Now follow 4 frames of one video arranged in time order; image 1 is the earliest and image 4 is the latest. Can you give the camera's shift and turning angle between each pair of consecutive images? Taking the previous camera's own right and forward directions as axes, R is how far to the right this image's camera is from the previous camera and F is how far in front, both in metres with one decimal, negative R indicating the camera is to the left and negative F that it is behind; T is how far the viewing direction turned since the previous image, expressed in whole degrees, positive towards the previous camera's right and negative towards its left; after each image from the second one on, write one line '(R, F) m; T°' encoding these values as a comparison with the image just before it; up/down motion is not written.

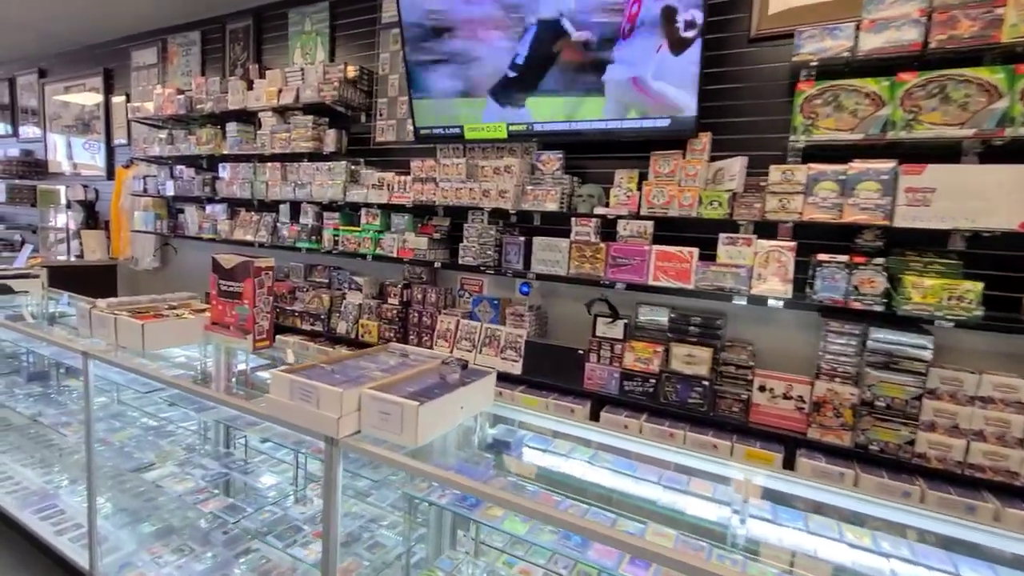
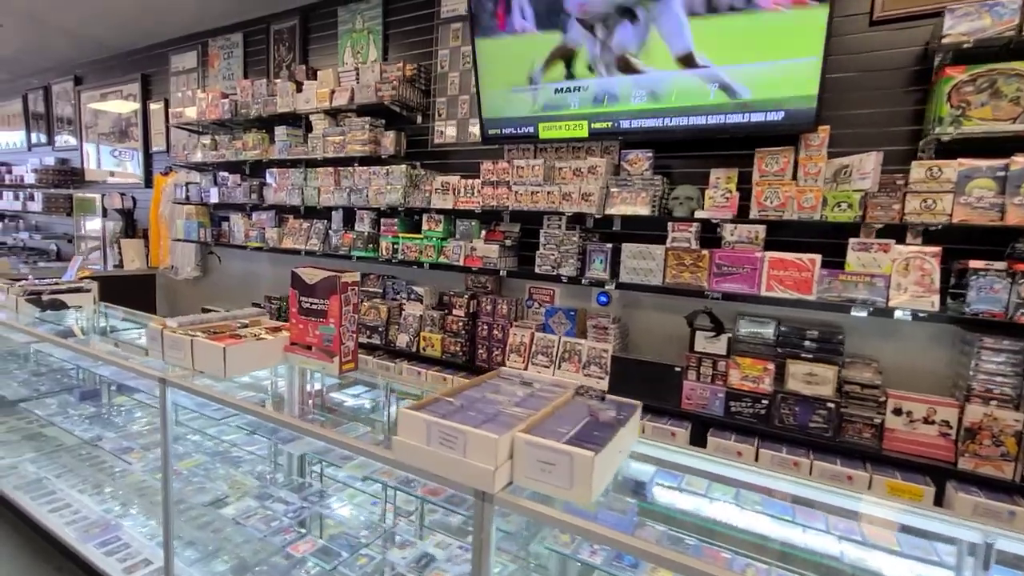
(-0.3, +0.2) m; -1°
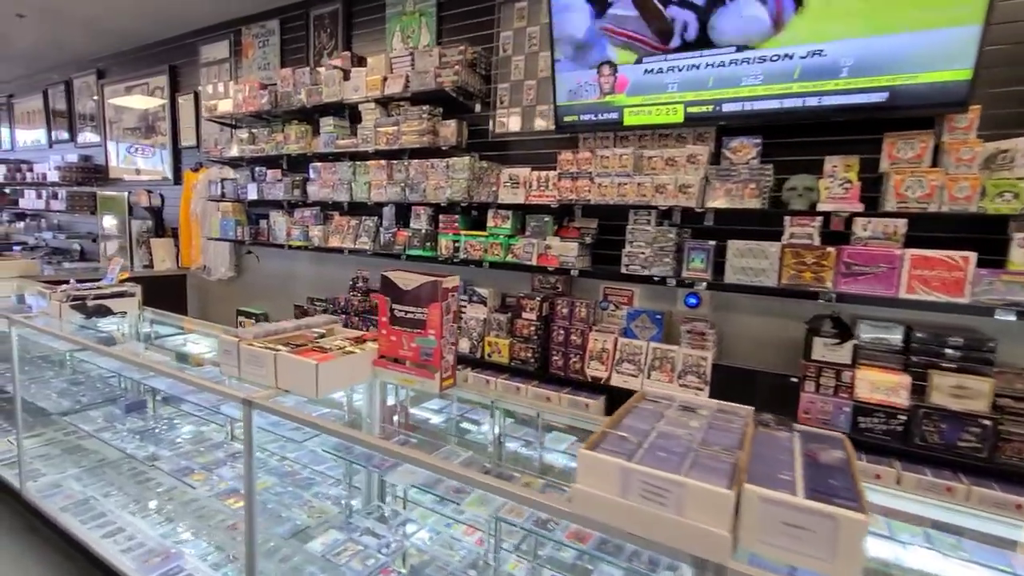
(-0.4, +0.2) m; -1°
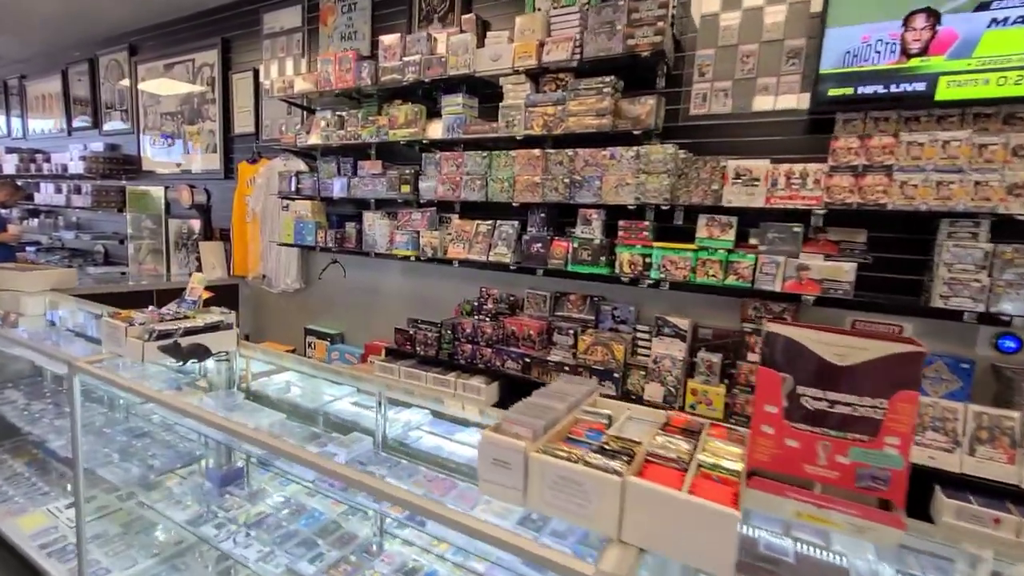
(-0.9, +0.7) m; 0°
